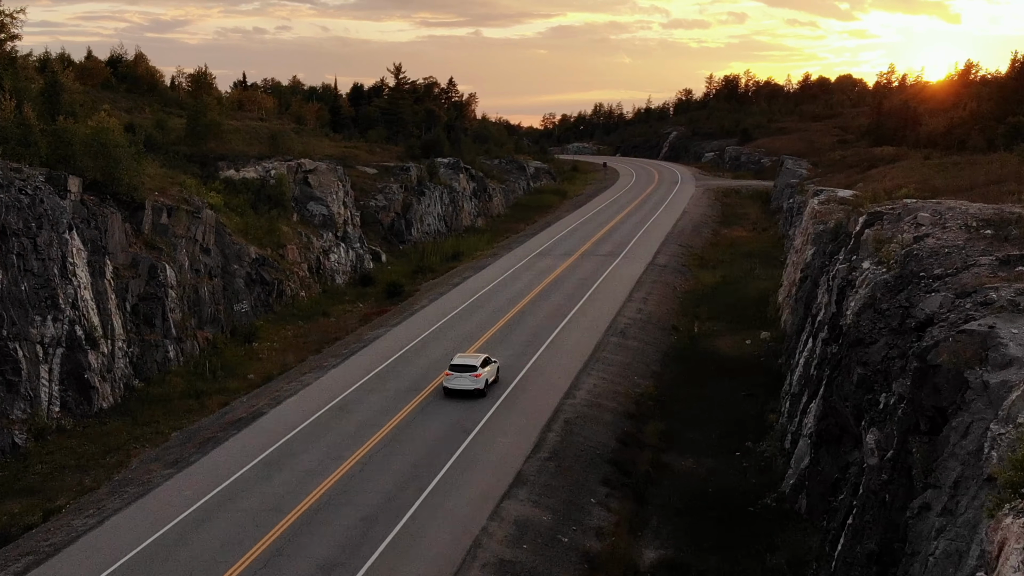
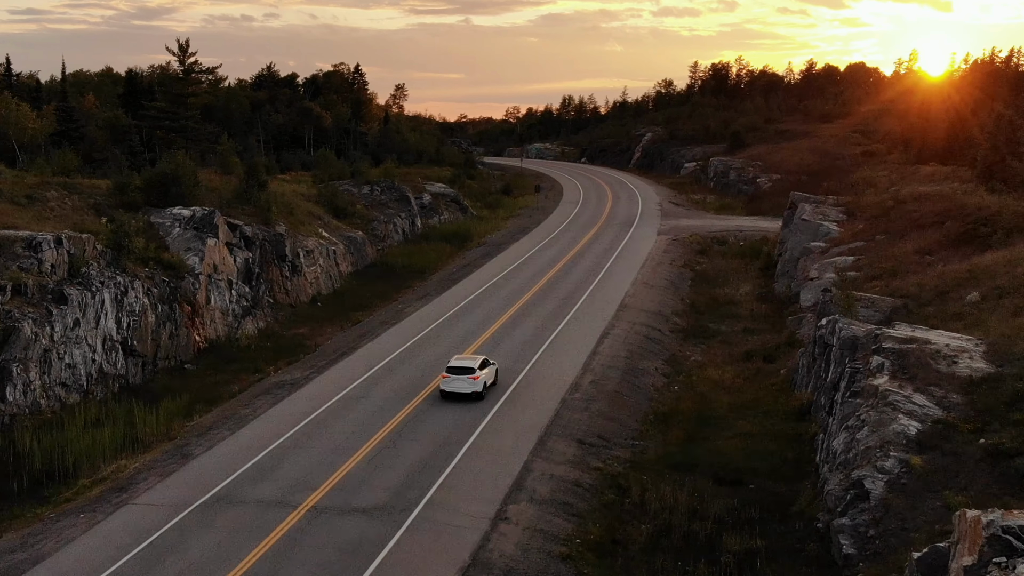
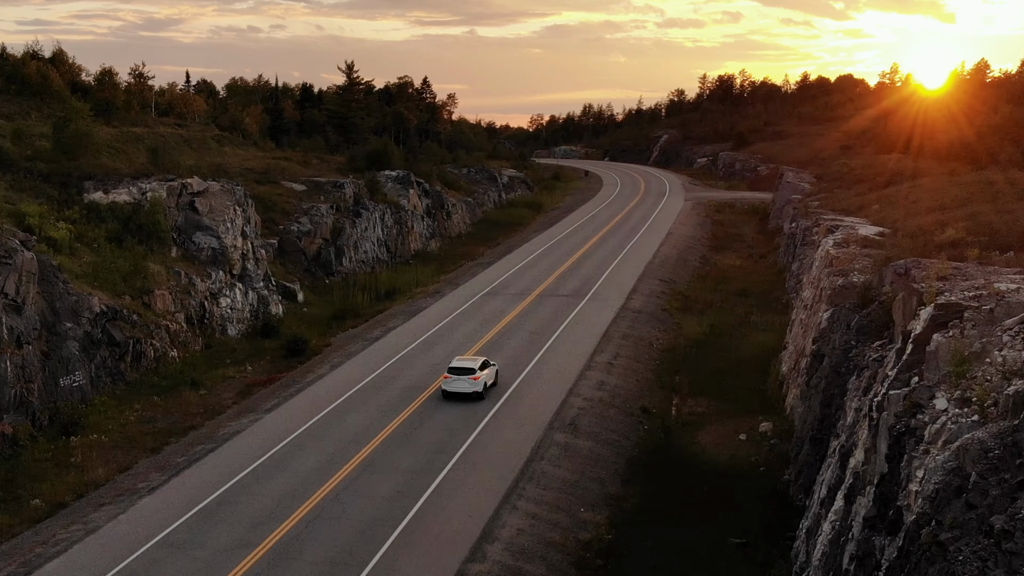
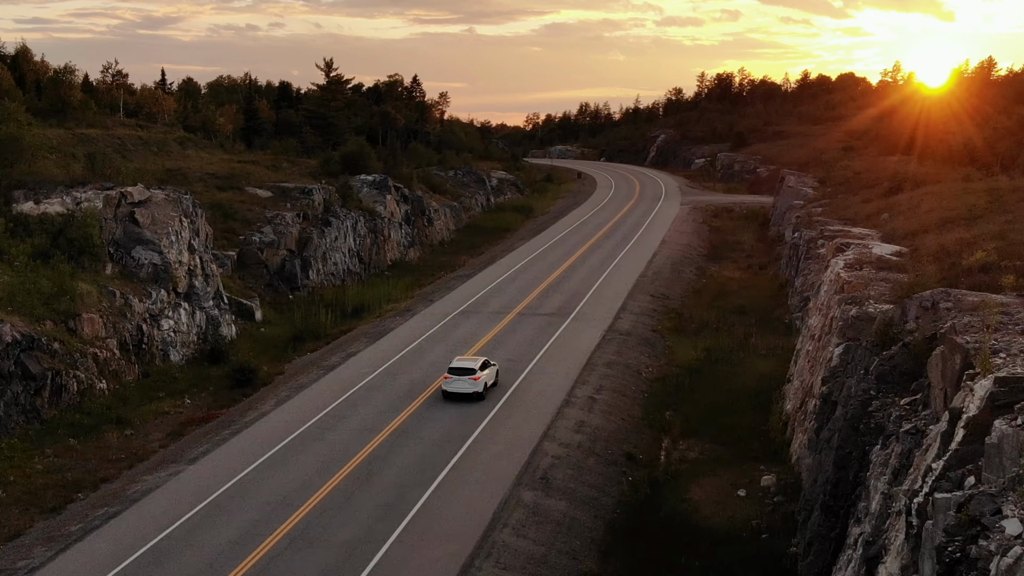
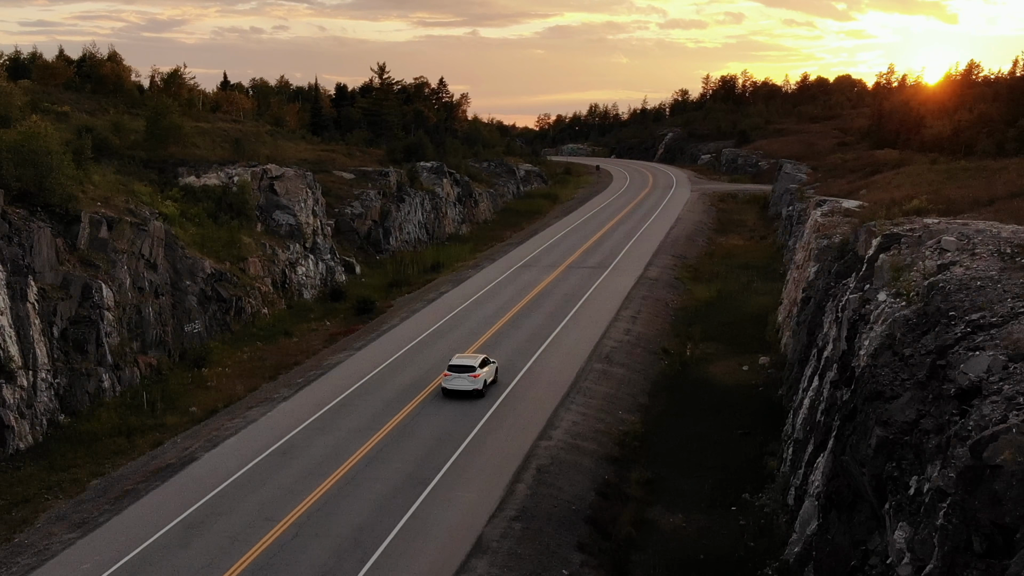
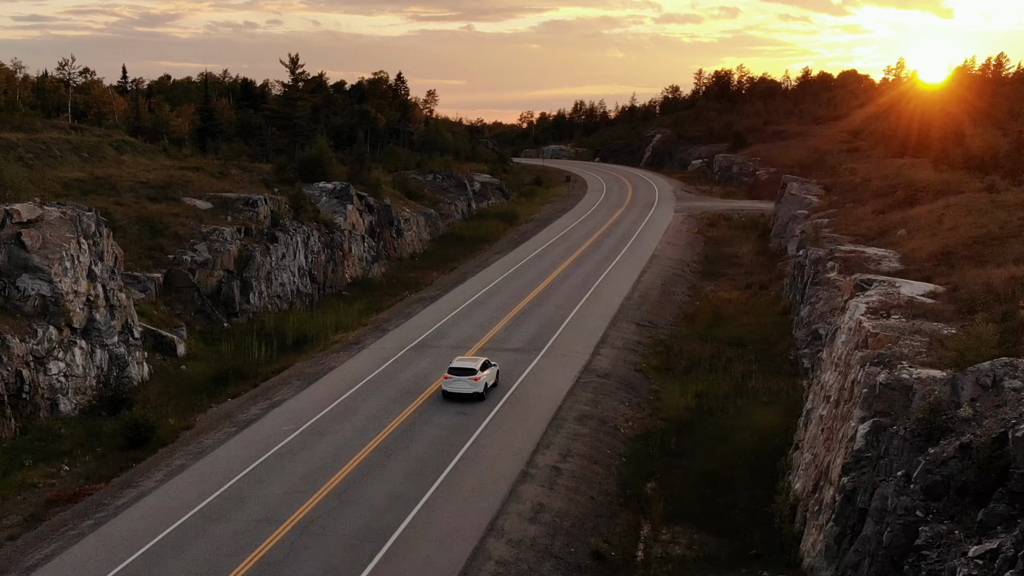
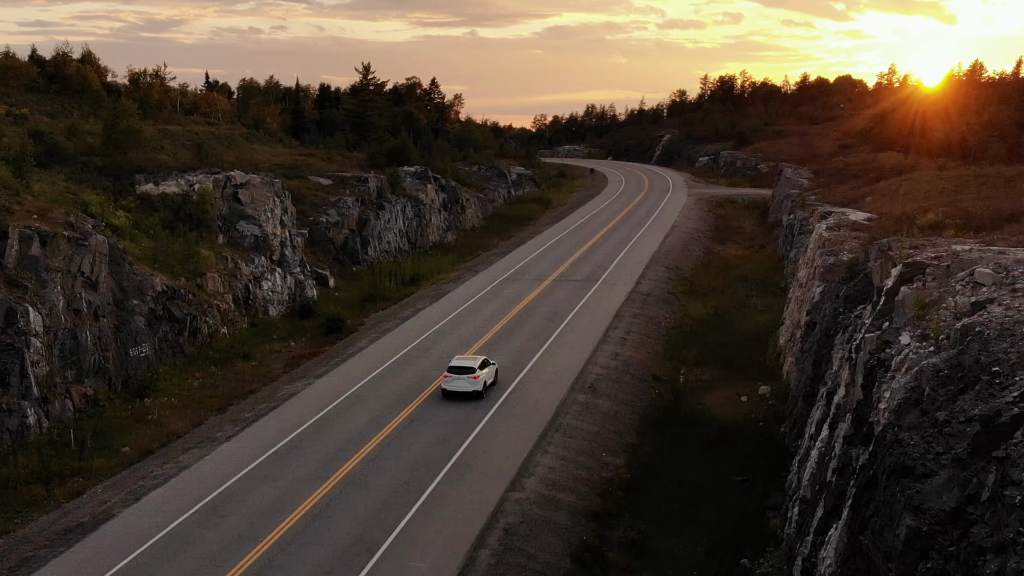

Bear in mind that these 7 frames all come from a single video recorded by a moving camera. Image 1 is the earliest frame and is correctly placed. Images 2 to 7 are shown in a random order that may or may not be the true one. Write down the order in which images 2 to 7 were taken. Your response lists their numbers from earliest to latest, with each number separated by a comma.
5, 7, 3, 4, 6, 2
